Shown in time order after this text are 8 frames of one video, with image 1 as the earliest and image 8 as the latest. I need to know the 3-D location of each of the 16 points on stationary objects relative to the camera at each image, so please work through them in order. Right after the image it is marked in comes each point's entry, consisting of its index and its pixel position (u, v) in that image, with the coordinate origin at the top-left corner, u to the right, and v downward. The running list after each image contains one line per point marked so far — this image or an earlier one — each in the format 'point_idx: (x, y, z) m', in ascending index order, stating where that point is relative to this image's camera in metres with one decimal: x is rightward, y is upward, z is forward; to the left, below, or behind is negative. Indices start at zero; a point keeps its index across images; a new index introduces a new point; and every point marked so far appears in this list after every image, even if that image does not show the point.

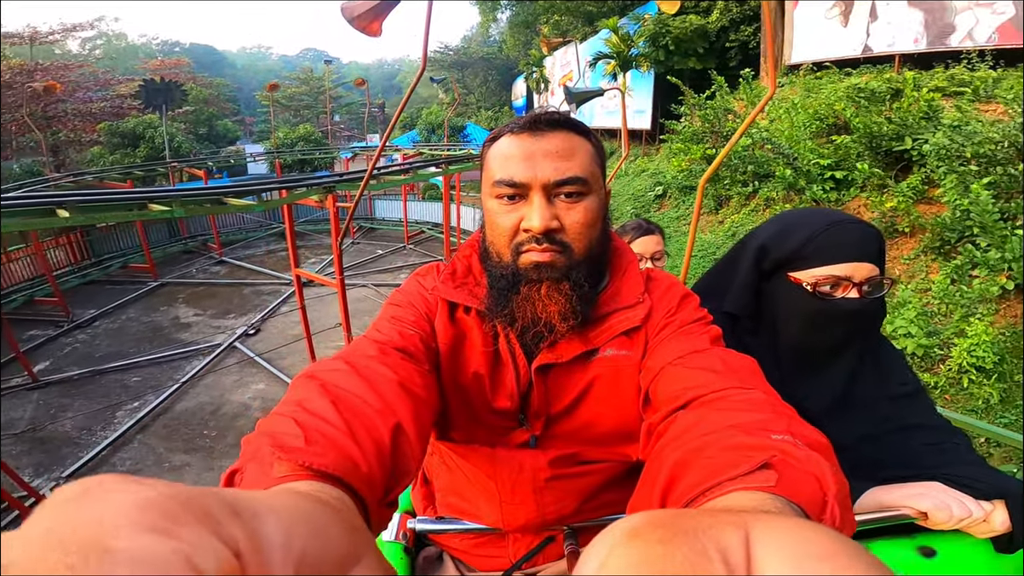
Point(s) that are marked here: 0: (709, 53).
0: (+3.9, +4.8, +11.1) m
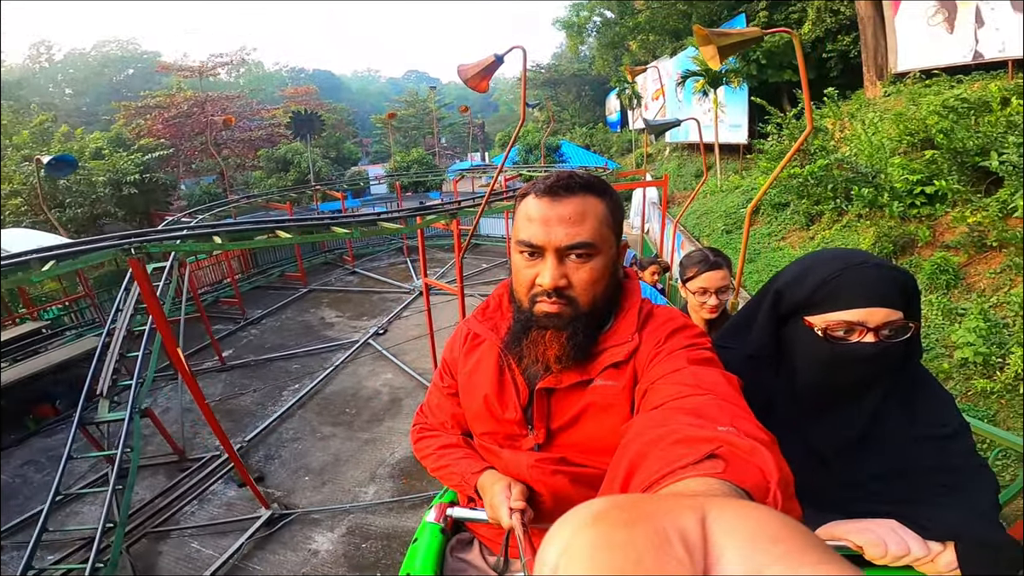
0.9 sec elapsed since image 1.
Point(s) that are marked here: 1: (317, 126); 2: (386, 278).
0: (+5.9, +4.5, +10.9) m
1: (-4.3, +3.7, +12.3) m
2: (-2.4, +0.2, +10.4) m
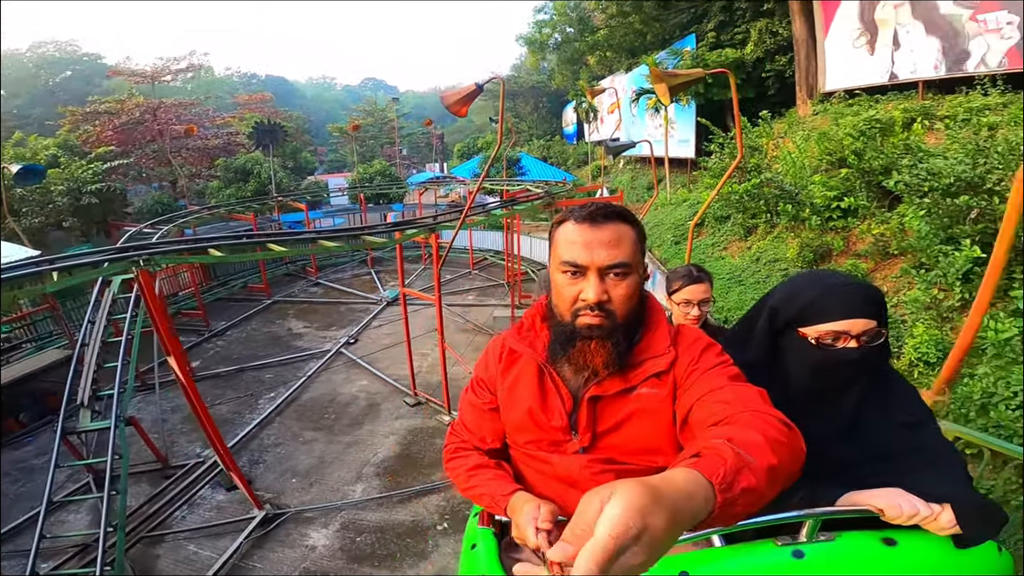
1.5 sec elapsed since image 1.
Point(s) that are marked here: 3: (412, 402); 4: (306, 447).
0: (+5.1, +4.4, +11.8) m
1: (-5.2, +3.4, +12.4) m
2: (-3.1, 0.0, +10.6) m
3: (-1.1, -1.2, +6.0) m
4: (-1.9, -1.4, +5.1) m
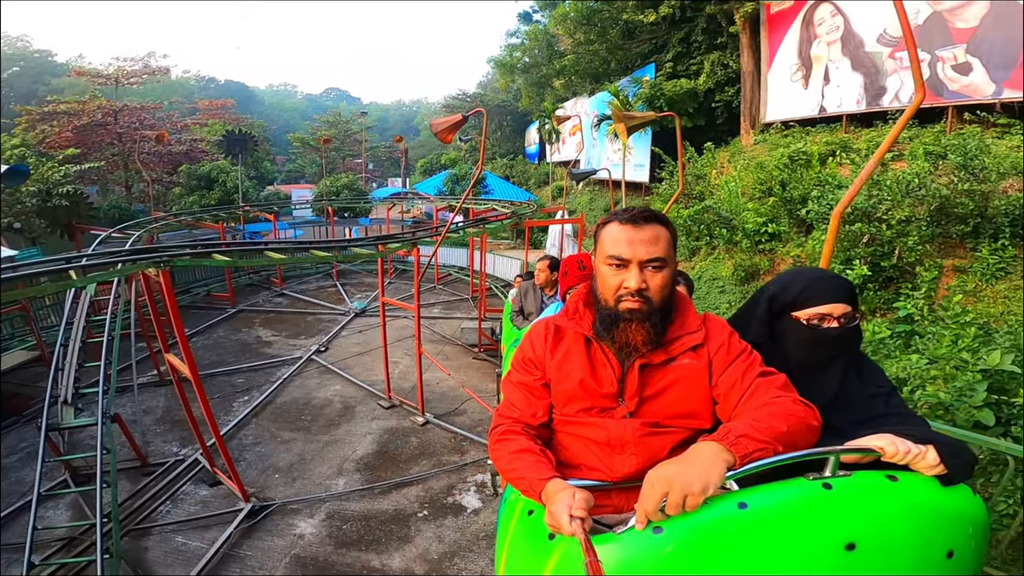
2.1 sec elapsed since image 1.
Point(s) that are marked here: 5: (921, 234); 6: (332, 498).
0: (+4.3, +4.1, +12.7) m
1: (-6.0, +3.2, +12.6) m
2: (-3.8, -0.2, +10.8) m
3: (-1.4, -1.3, +6.3) m
4: (-2.2, -1.5, +5.3) m
5: (+3.6, +0.5, +5.0) m
6: (-1.5, -1.7, +4.6) m
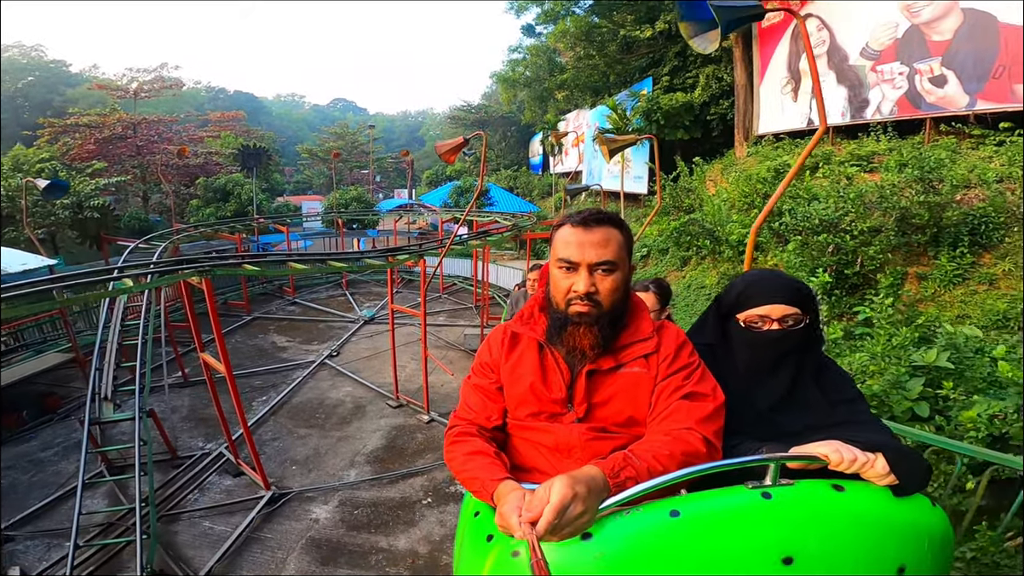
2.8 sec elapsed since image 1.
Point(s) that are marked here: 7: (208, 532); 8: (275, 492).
0: (+4.4, +3.9, +13.2) m
1: (-6.0, +3.0, +13.1) m
2: (-3.8, -0.4, +11.3) m
3: (-1.4, -1.4, +6.8) m
4: (-2.2, -1.6, +5.8) m
5: (+3.6, +0.4, +5.4) m
6: (-1.6, -1.8, +5.1) m
7: (-2.5, -2.0, +4.5) m
8: (-2.1, -1.8, +4.9) m
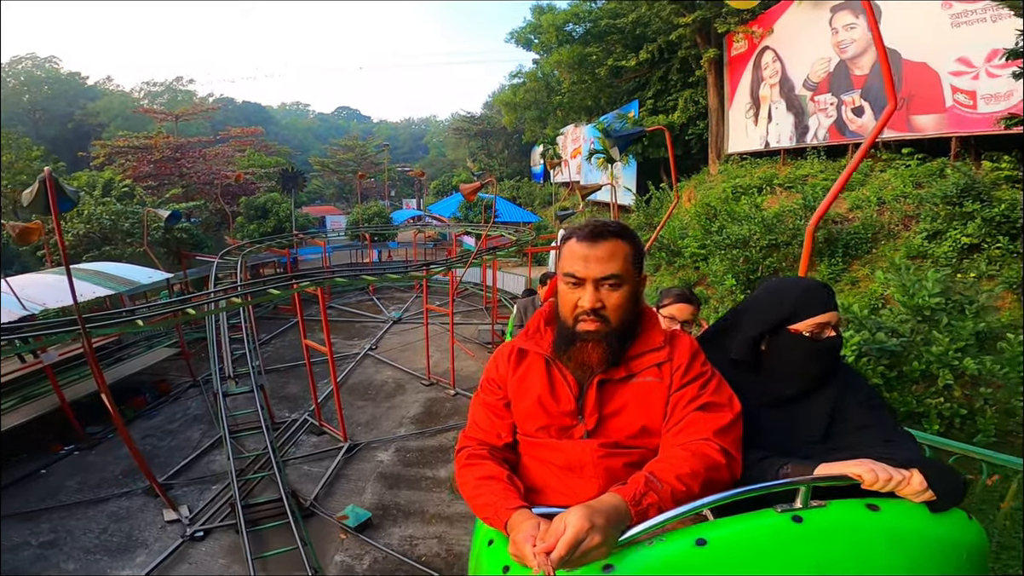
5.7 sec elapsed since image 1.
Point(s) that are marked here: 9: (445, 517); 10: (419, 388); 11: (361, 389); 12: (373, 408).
0: (+4.4, +4.0, +15.0) m
1: (-5.9, +2.9, +15.1) m
2: (-3.6, -0.5, +13.2) m
3: (-1.3, -1.5, +8.7) m
4: (-2.1, -1.7, +7.7) m
5: (+3.6, +0.4, +7.2) m
6: (-1.5, -1.9, +7.0) m
7: (-2.4, -2.1, +6.4) m
8: (-2.0, -1.9, +6.9) m
9: (-0.7, -2.4, +5.7) m
10: (-1.5, -1.5, +8.5) m
11: (-2.3, -1.5, +8.4) m
12: (-2.0, -1.7, +7.8) m
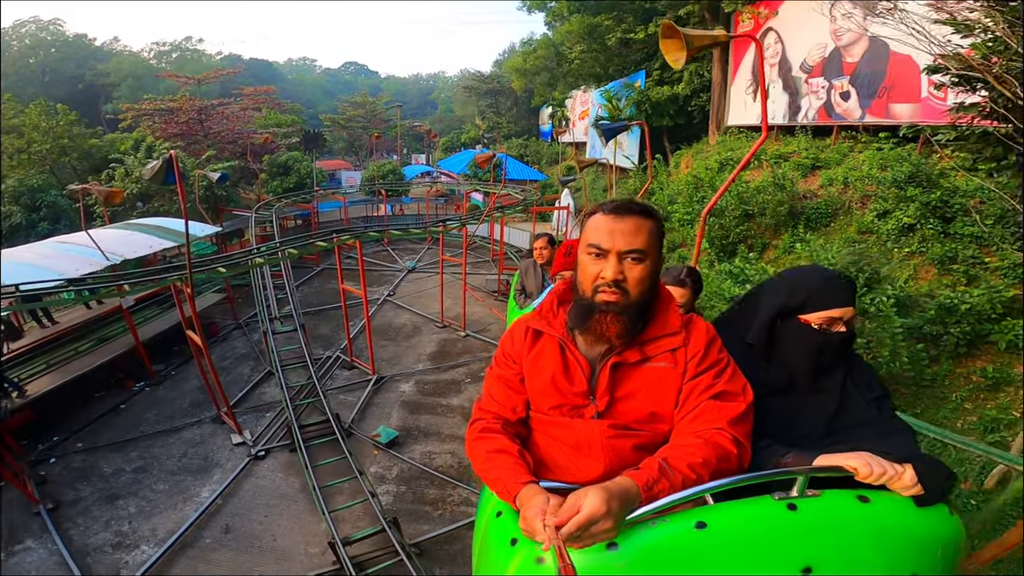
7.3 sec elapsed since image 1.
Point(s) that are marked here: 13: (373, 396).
0: (+4.7, +5.0, +15.7) m
1: (-5.6, +4.2, +16.0) m
2: (-3.5, +0.6, +14.4) m
3: (-1.3, -0.7, +9.9) m
4: (-2.1, -1.0, +8.9) m
5: (+3.7, +0.9, +8.2) m
6: (-1.4, -1.3, +8.2) m
7: (-2.4, -1.5, +7.7) m
8: (-2.0, -1.3, +8.1) m
9: (-0.7, -1.9, +7.0) m
10: (-1.4, -0.8, +9.7) m
11: (-2.3, -0.8, +9.6) m
12: (-1.9, -1.0, +9.0) m
13: (-2.0, -1.5, +7.7) m
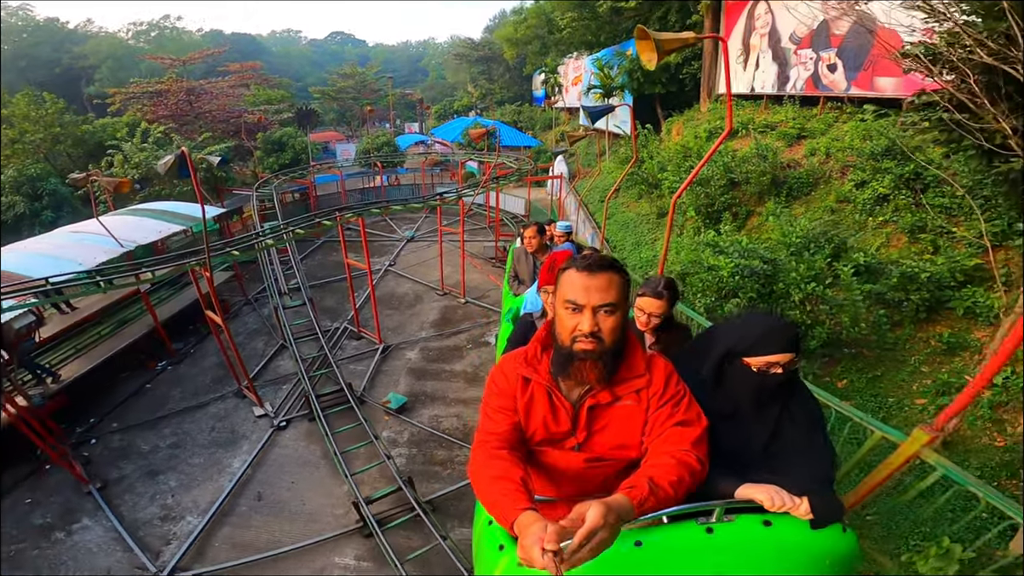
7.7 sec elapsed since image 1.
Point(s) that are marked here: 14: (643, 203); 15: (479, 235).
0: (+4.5, +5.9, +15.9) m
1: (-5.8, +5.0, +16.0) m
2: (-3.6, +1.3, +14.7) m
3: (-1.3, -0.3, +10.3) m
4: (-2.1, -0.6, +9.4) m
5: (+3.7, +1.4, +8.6) m
6: (-1.4, -0.9, +8.7) m
7: (-2.3, -1.2, +8.2) m
8: (-2.0, -0.9, +8.6) m
9: (-0.6, -1.6, +7.5) m
10: (-1.4, -0.3, +10.1) m
11: (-2.3, -0.3, +10.0) m
12: (-2.0, -0.6, +9.5) m
13: (-2.0, -1.2, +8.2) m
14: (+2.6, +1.5, +10.8) m
15: (-0.9, +1.1, +14.5) m
